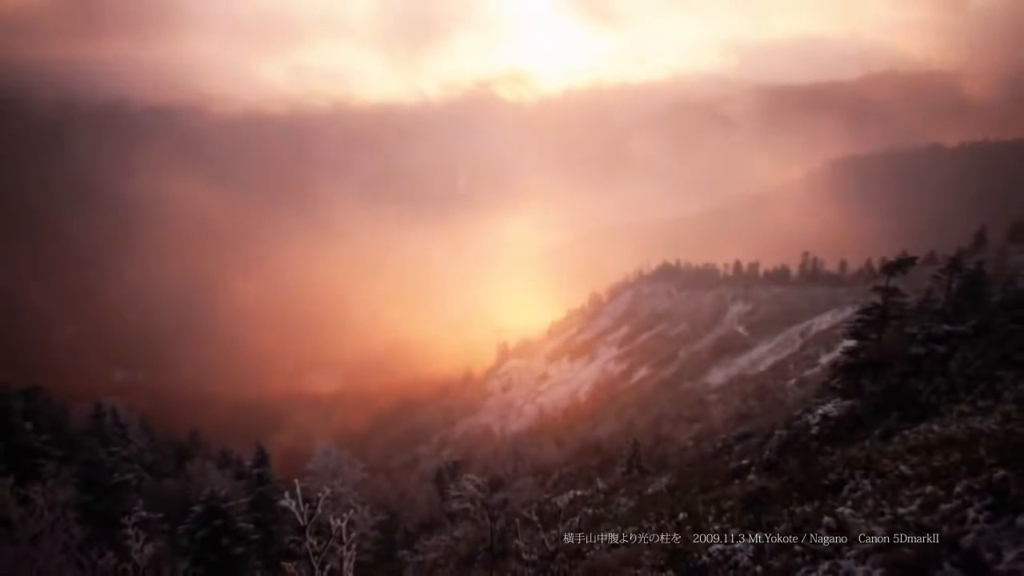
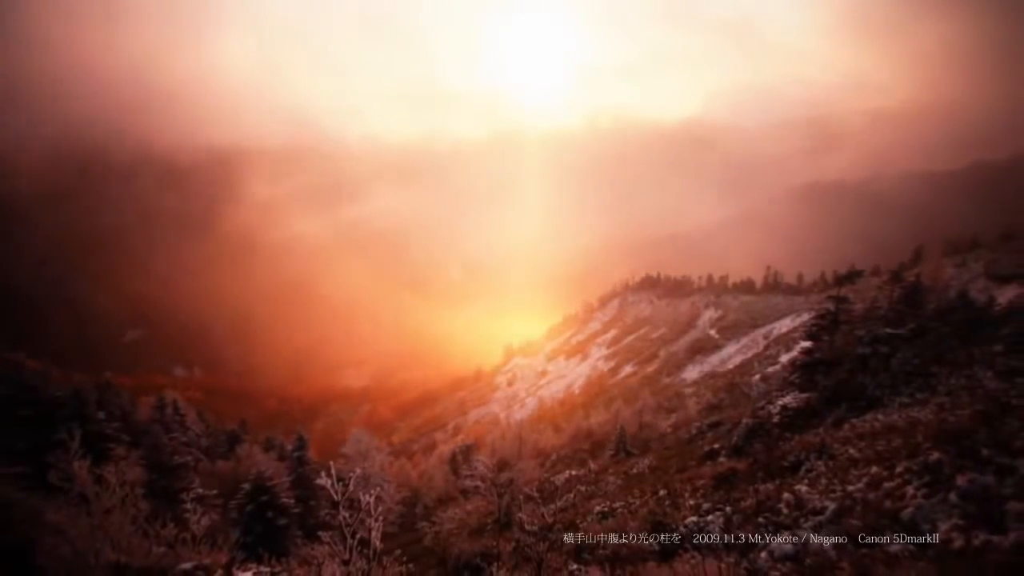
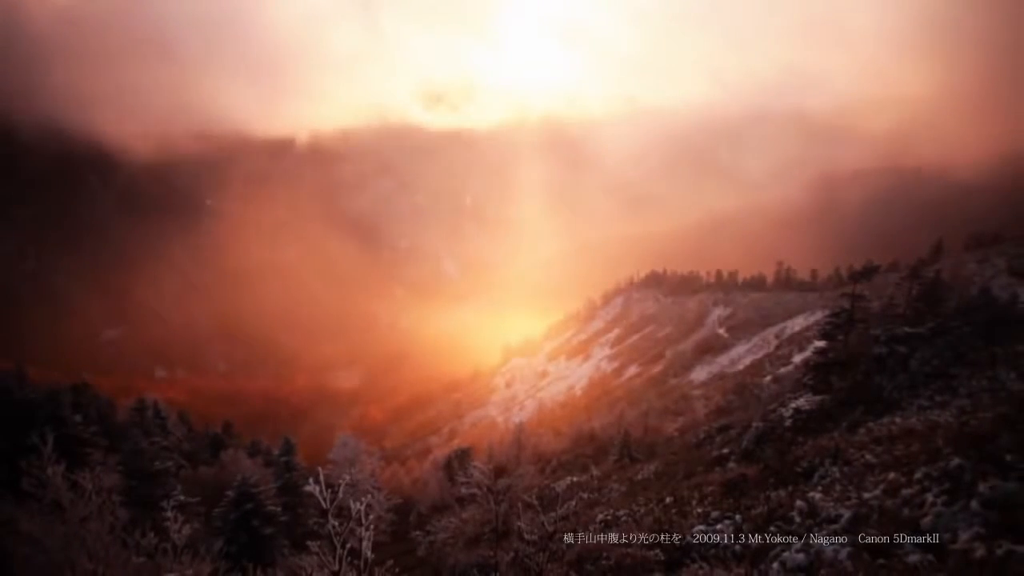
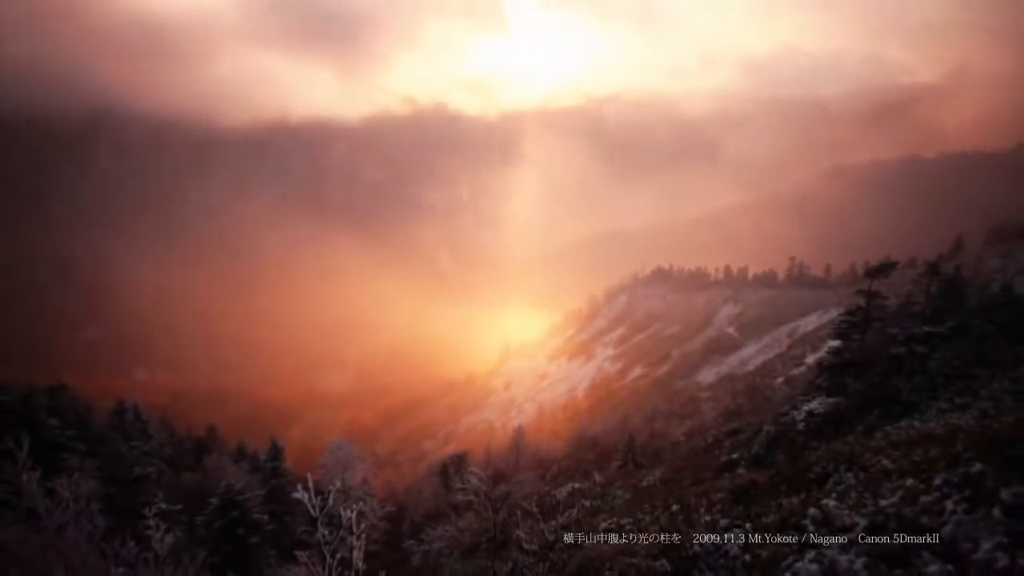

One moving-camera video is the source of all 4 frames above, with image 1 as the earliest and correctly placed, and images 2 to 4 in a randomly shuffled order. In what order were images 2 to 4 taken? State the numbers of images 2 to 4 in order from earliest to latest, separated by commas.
4, 3, 2
